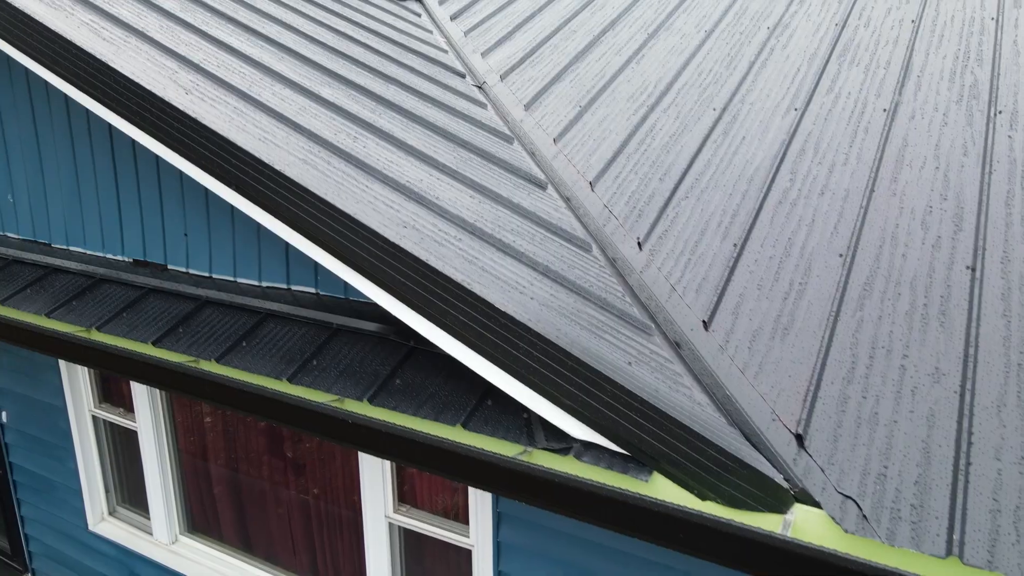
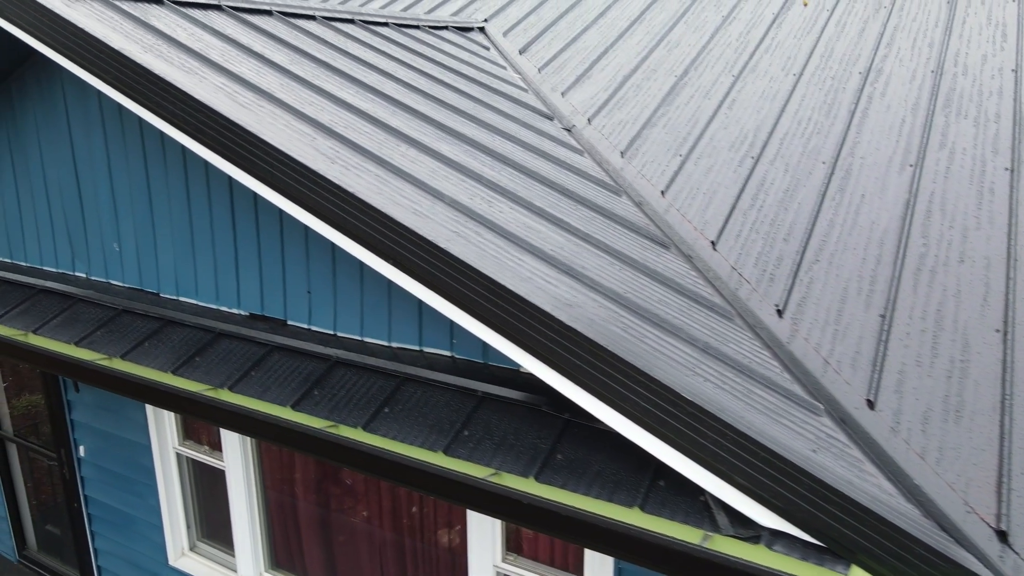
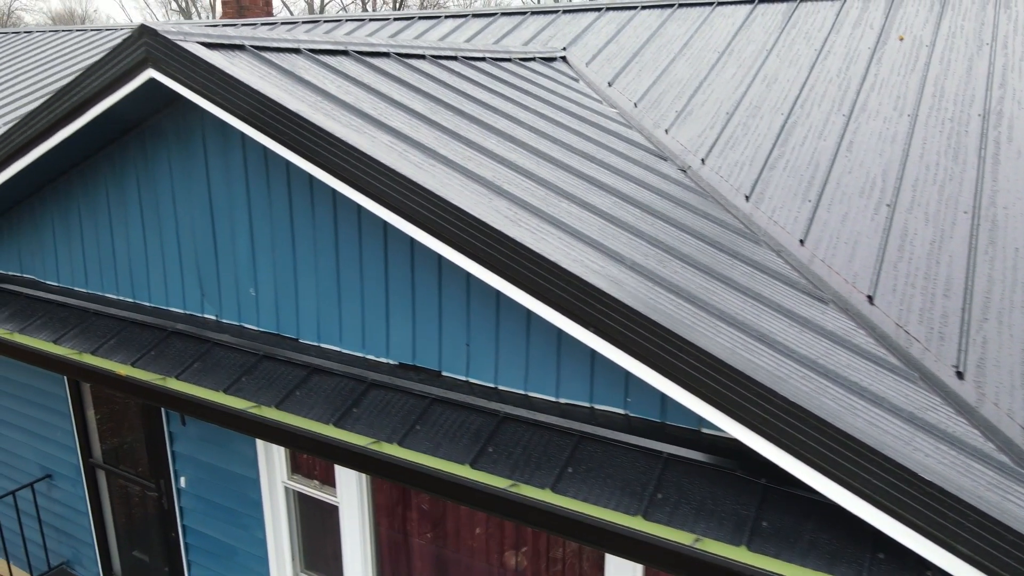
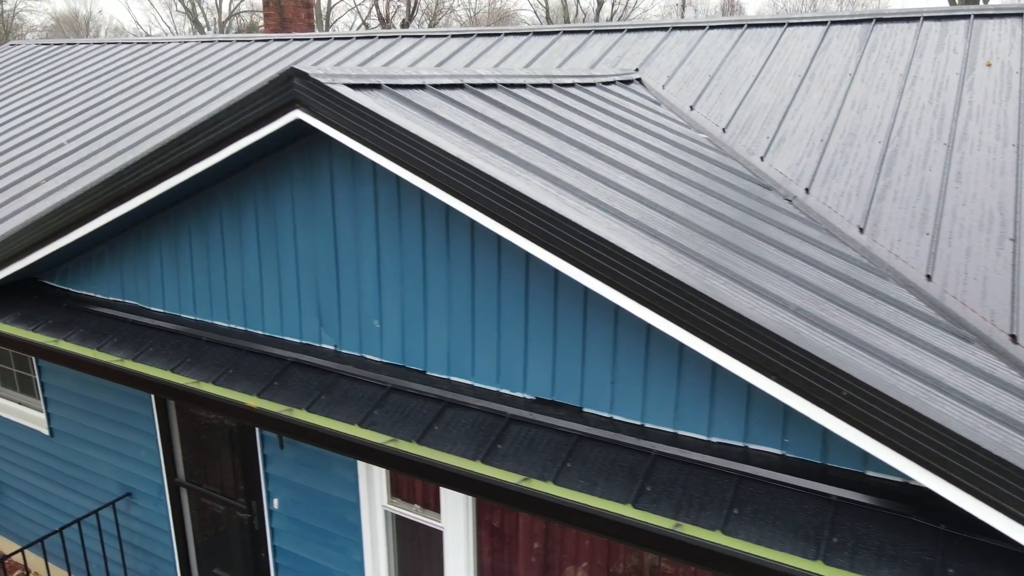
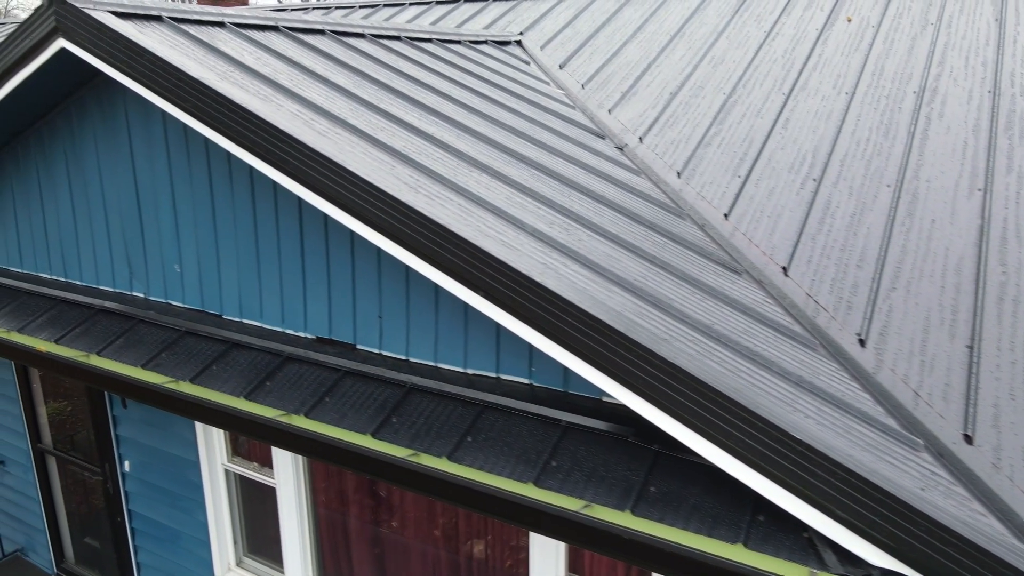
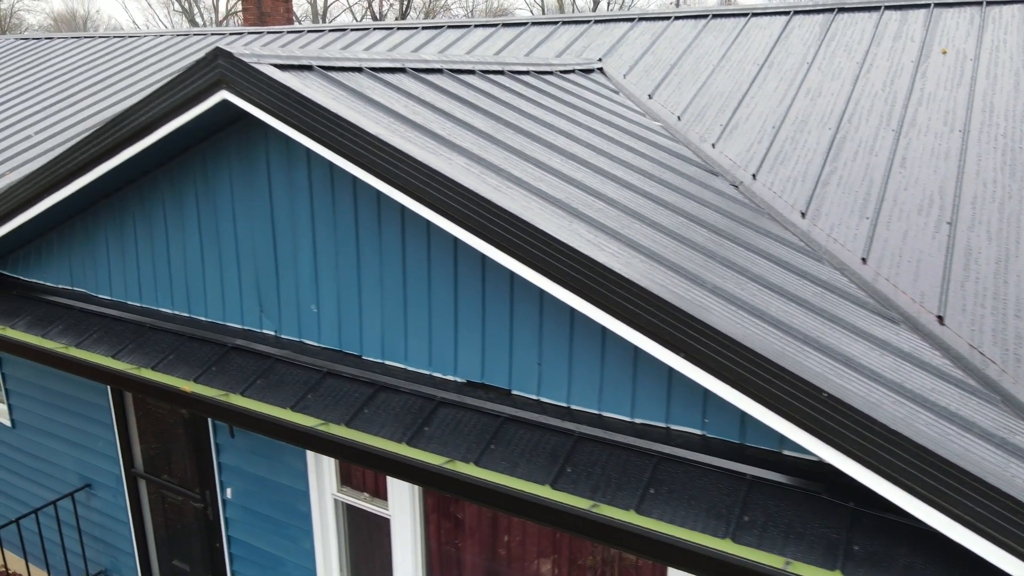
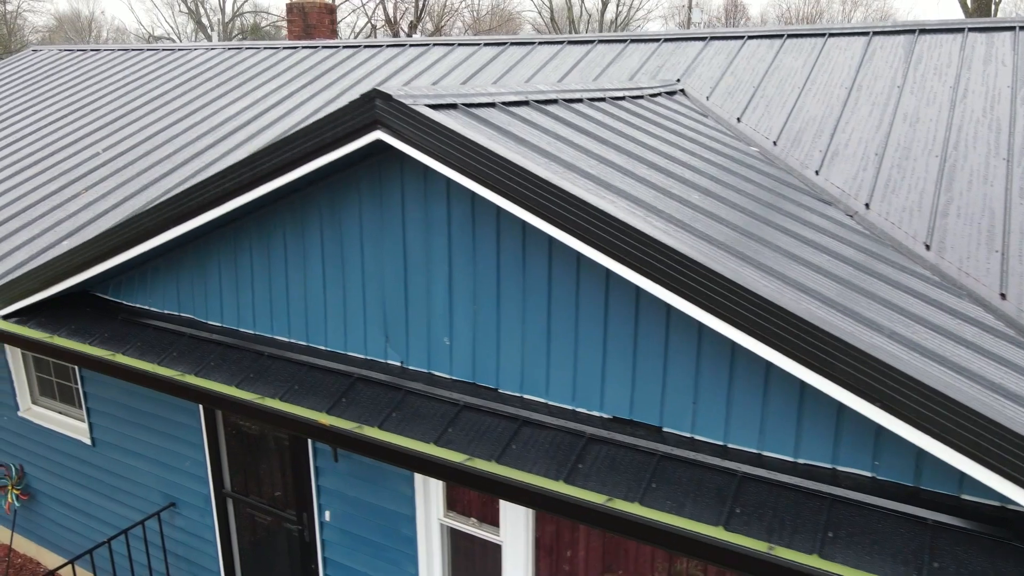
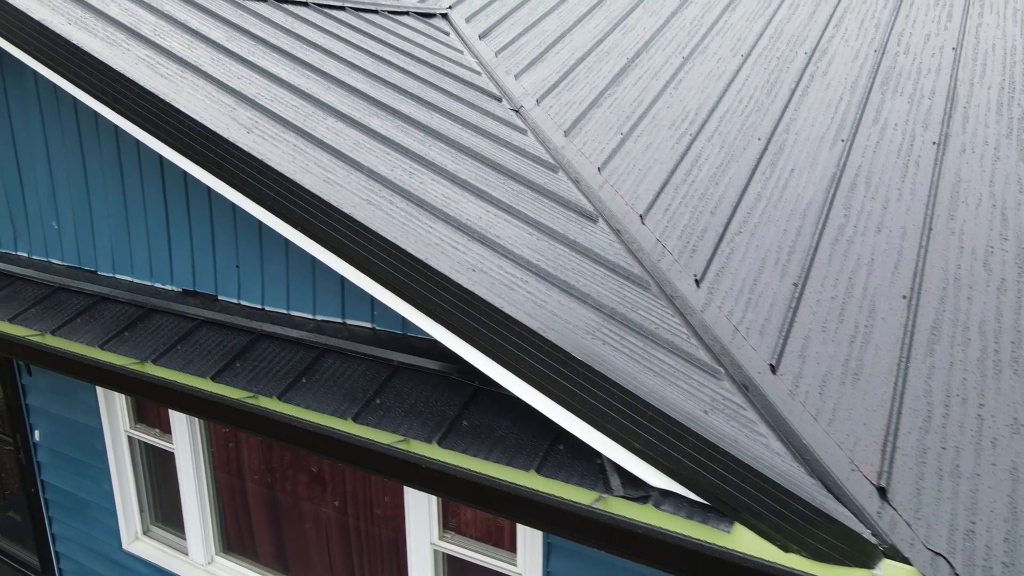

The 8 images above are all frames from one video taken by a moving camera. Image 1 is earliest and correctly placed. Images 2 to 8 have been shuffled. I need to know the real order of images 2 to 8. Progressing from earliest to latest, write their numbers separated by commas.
8, 2, 5, 3, 6, 4, 7
